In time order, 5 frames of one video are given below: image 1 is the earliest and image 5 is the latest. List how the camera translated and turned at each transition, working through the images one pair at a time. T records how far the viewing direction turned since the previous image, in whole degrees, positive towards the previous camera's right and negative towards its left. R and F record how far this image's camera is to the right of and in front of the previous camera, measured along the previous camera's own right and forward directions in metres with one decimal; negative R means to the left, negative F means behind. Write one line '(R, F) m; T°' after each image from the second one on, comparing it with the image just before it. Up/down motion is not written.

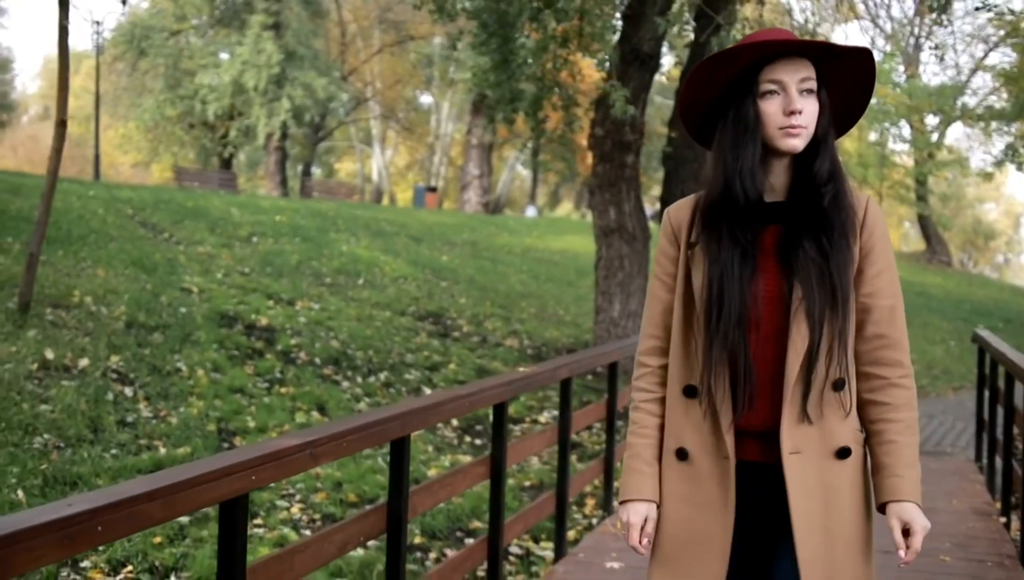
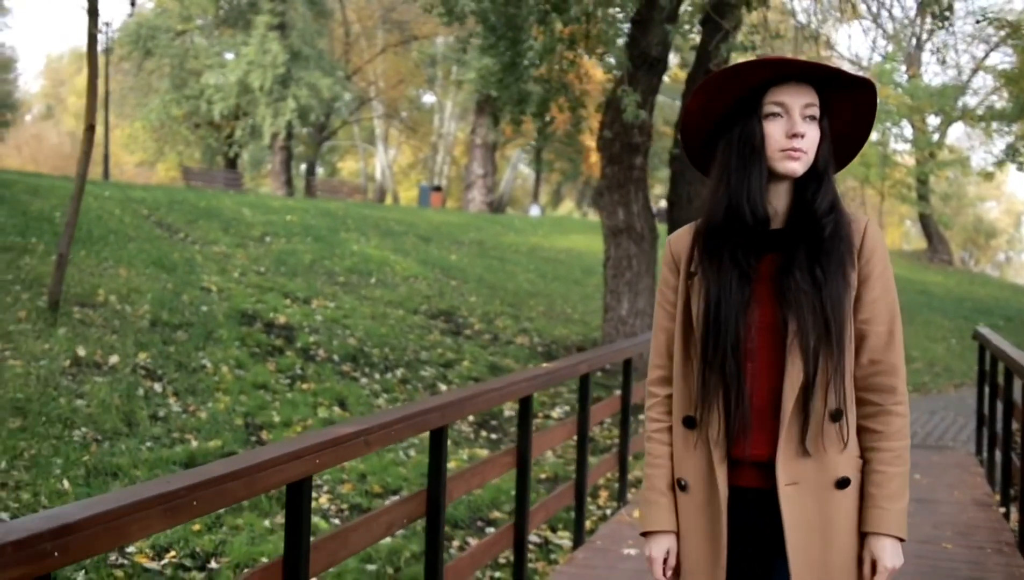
(-0.1, -0.3) m; 0°
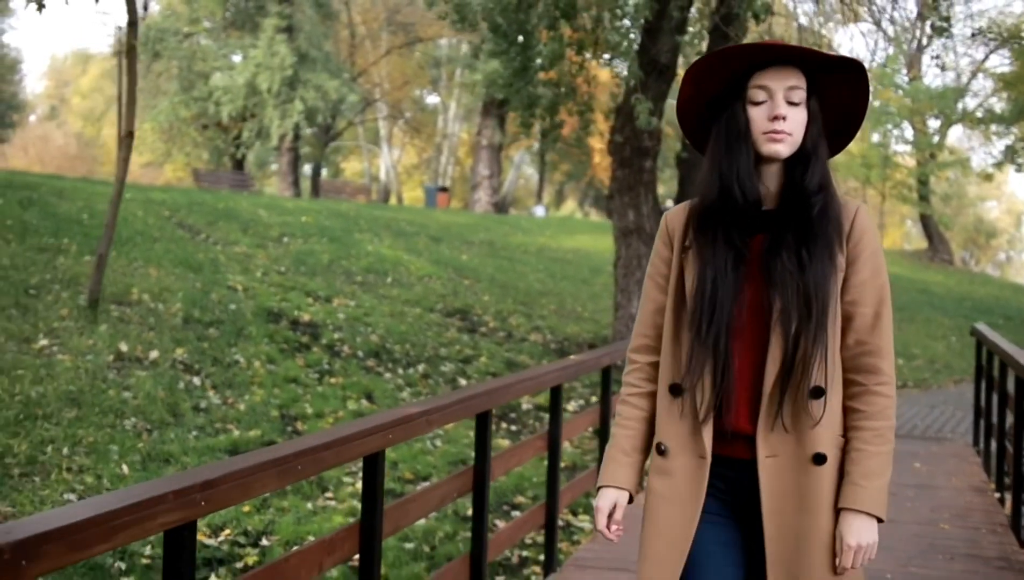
(-0.1, -0.4) m; 0°
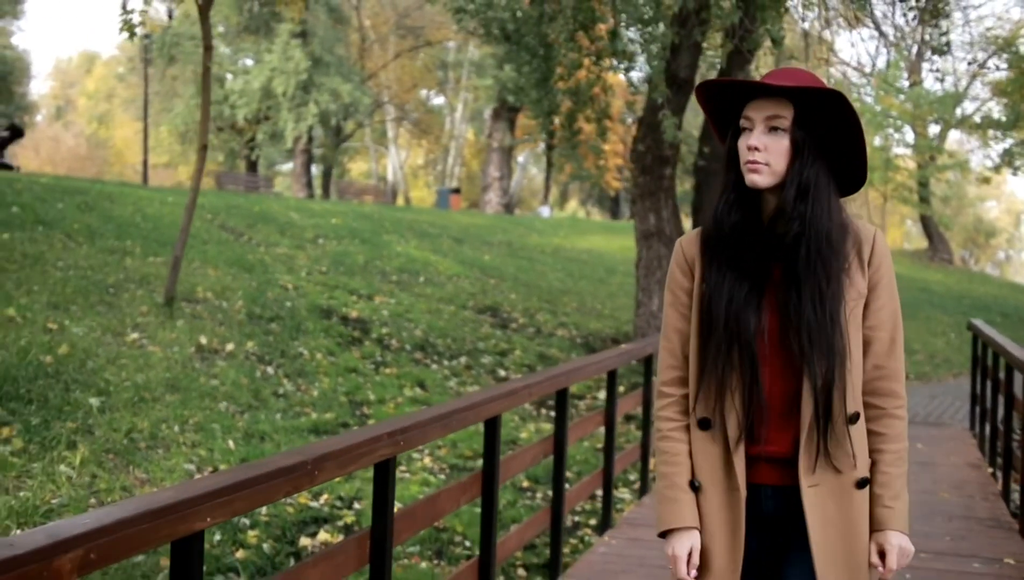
(-0.3, -0.9) m; 0°
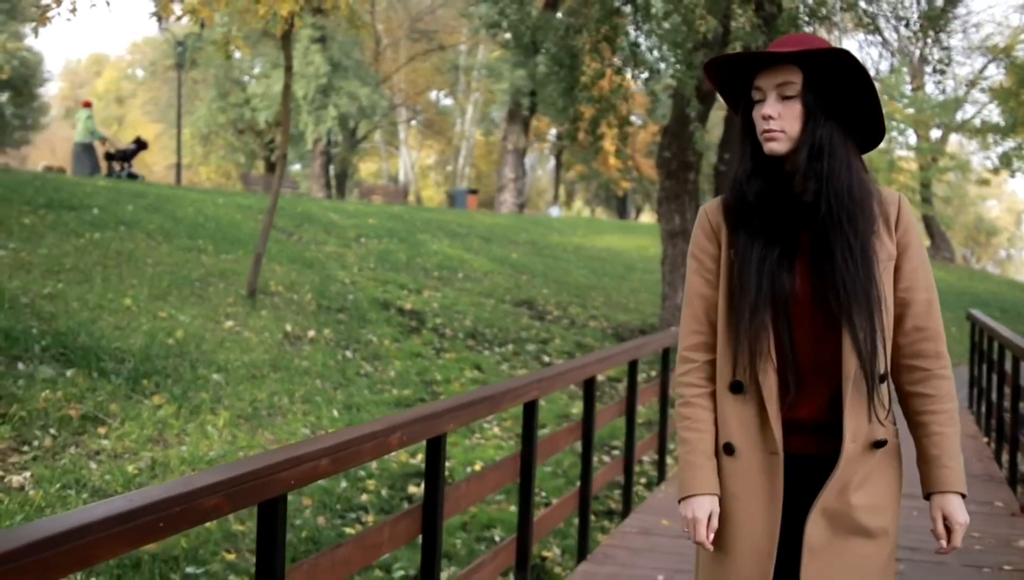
(-0.4, -1.2) m; 0°
